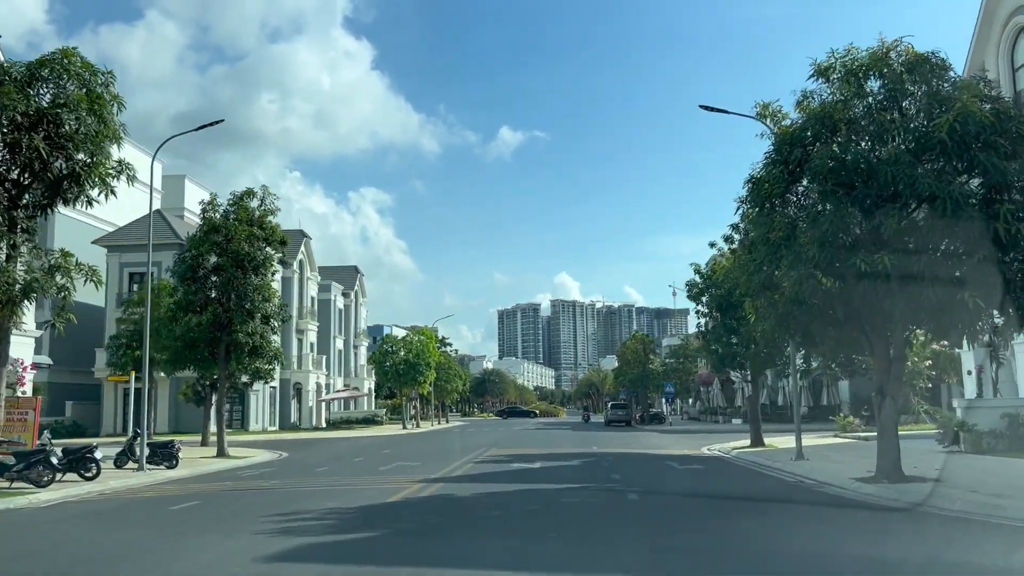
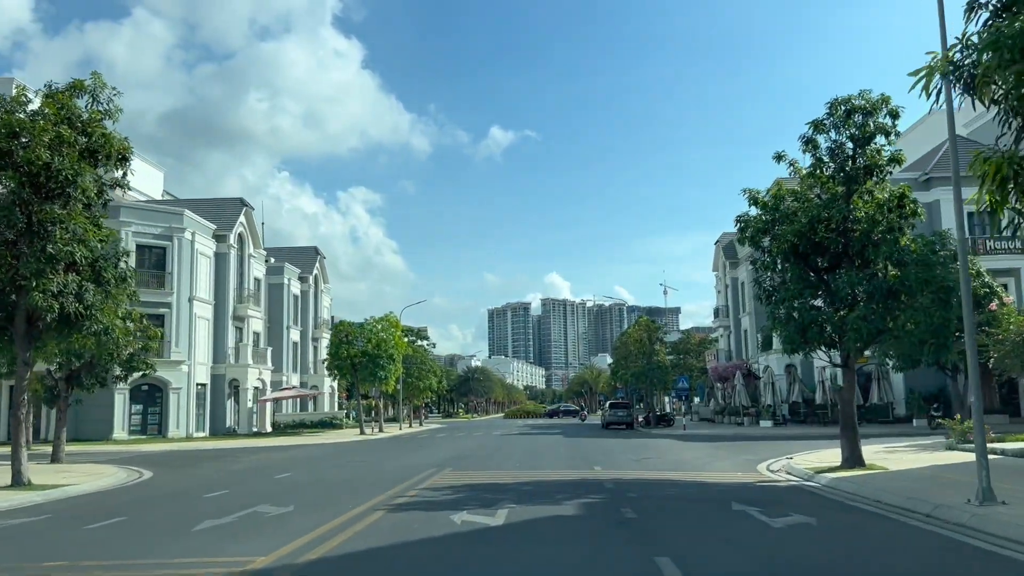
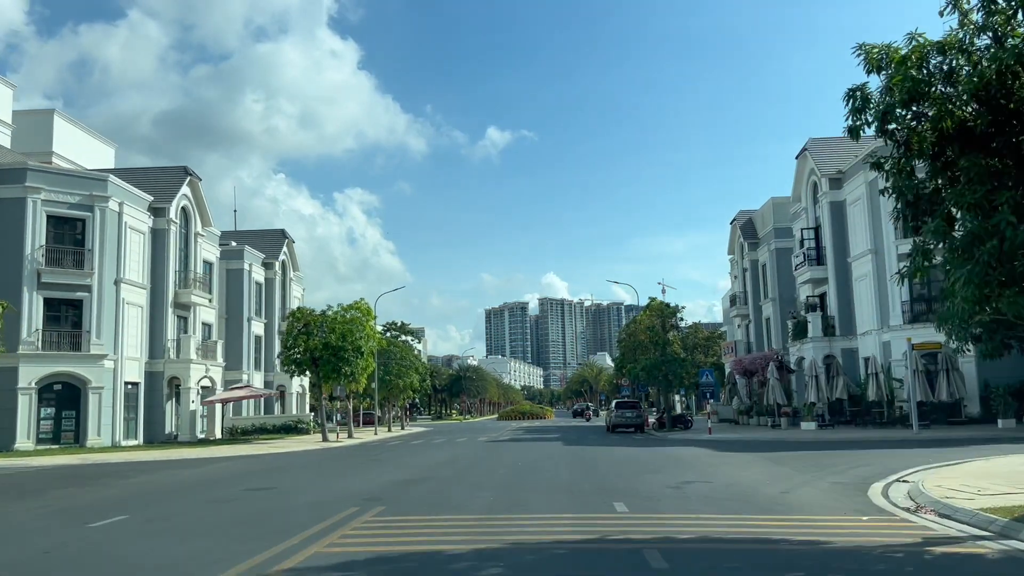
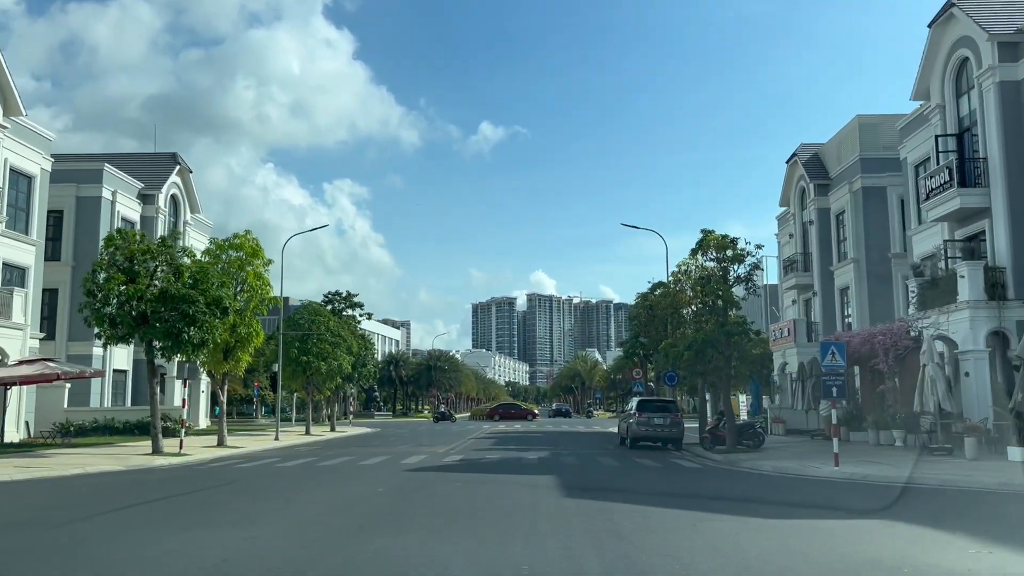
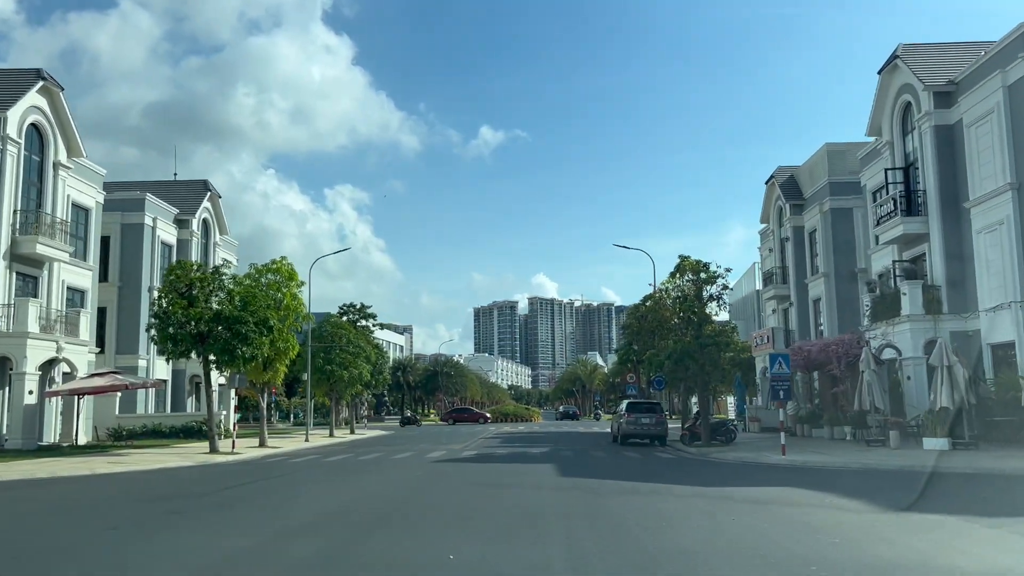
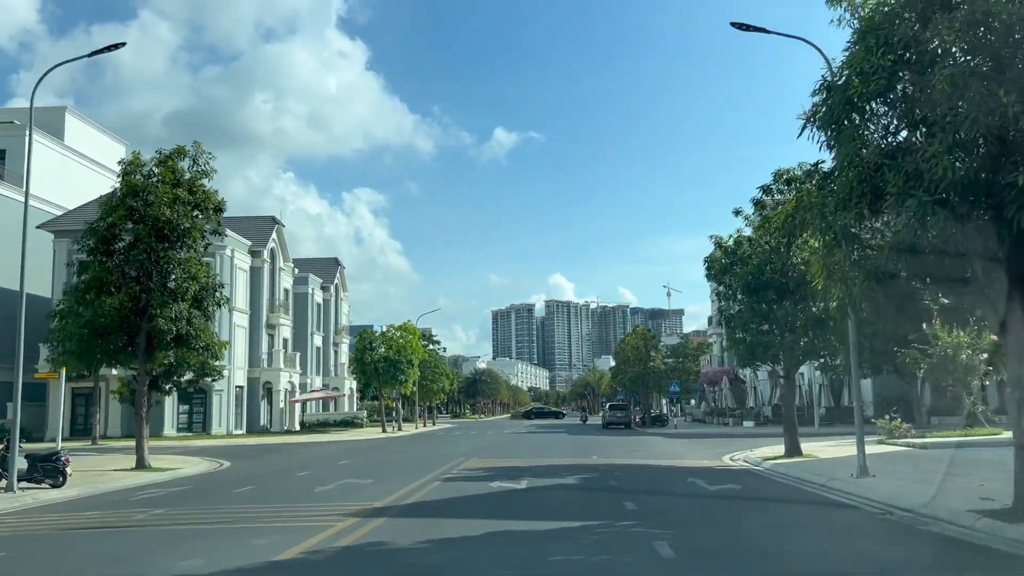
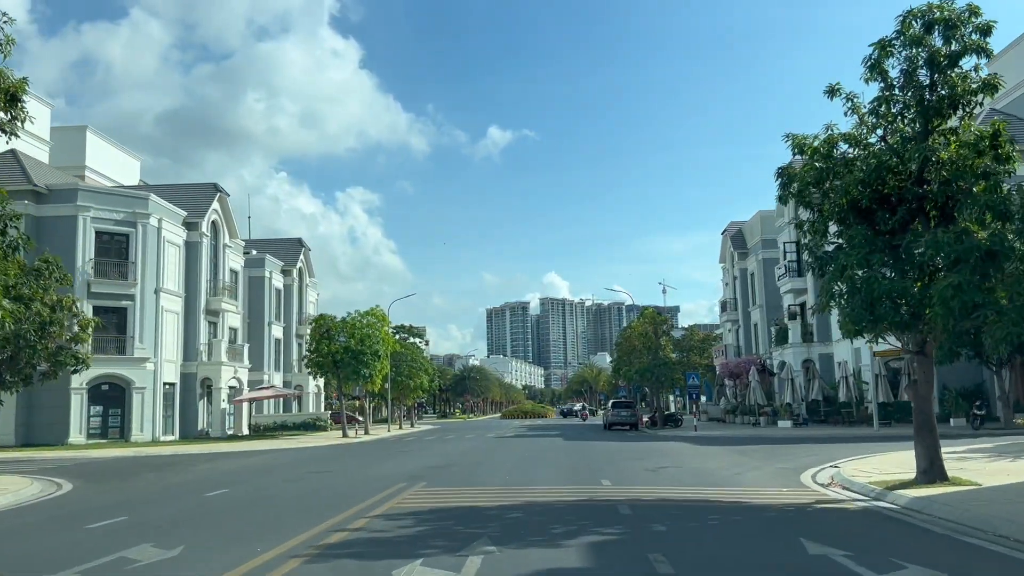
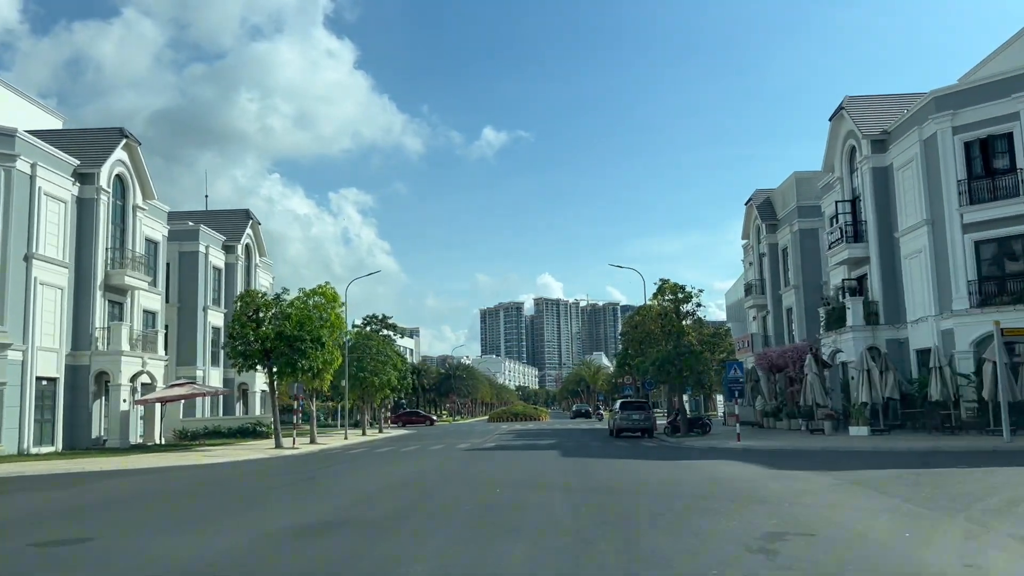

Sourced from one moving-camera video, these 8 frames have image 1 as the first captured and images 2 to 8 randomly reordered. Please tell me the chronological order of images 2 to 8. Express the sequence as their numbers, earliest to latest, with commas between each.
6, 2, 7, 3, 8, 5, 4
